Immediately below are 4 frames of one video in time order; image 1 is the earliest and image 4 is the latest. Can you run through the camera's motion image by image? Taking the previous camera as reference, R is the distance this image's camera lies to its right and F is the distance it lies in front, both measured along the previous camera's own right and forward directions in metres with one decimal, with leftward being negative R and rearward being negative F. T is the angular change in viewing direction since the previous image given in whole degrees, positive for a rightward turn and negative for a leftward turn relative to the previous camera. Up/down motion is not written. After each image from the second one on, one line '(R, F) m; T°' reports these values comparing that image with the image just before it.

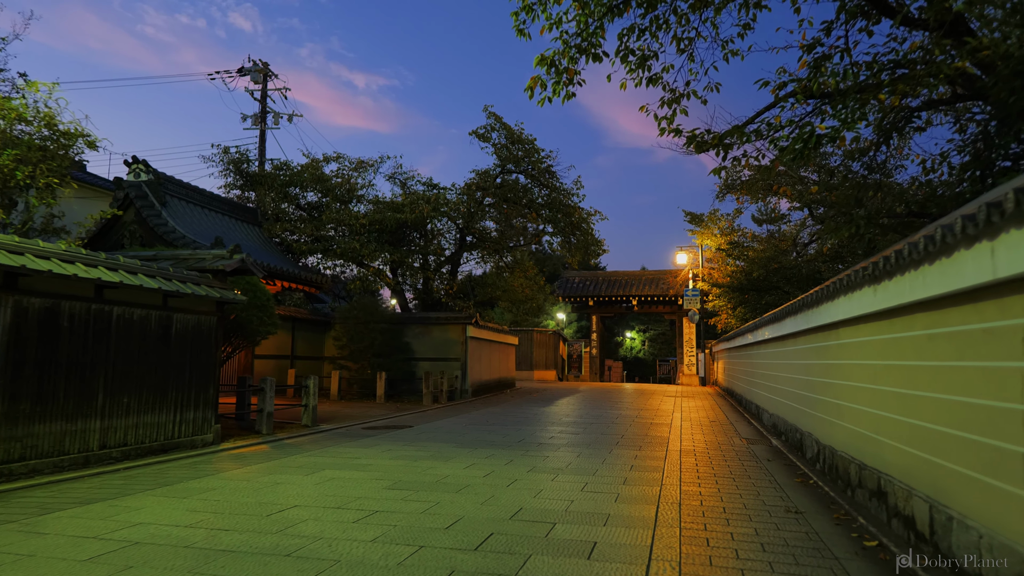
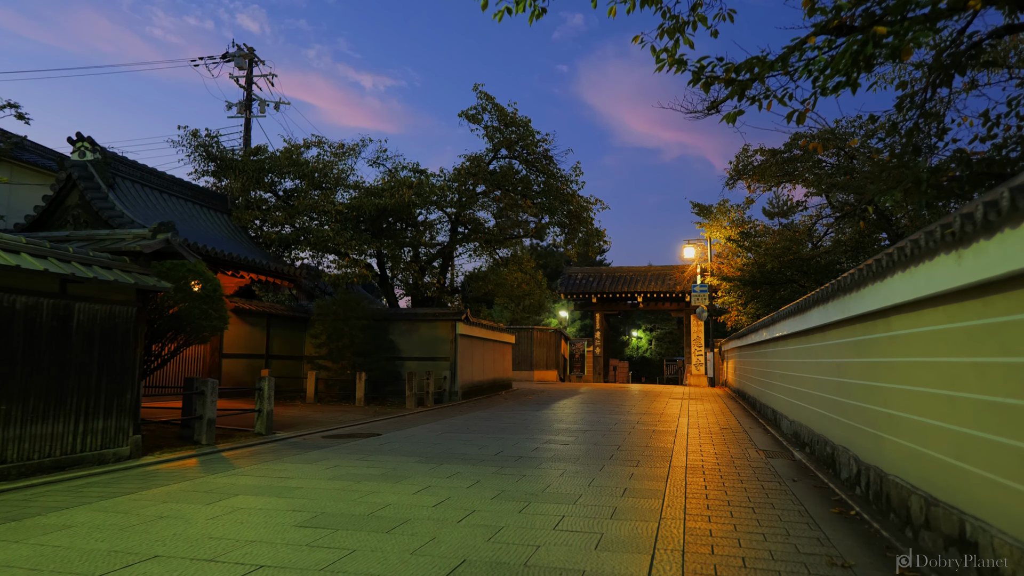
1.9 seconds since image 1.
(+0.4, +1.4) m; -1°
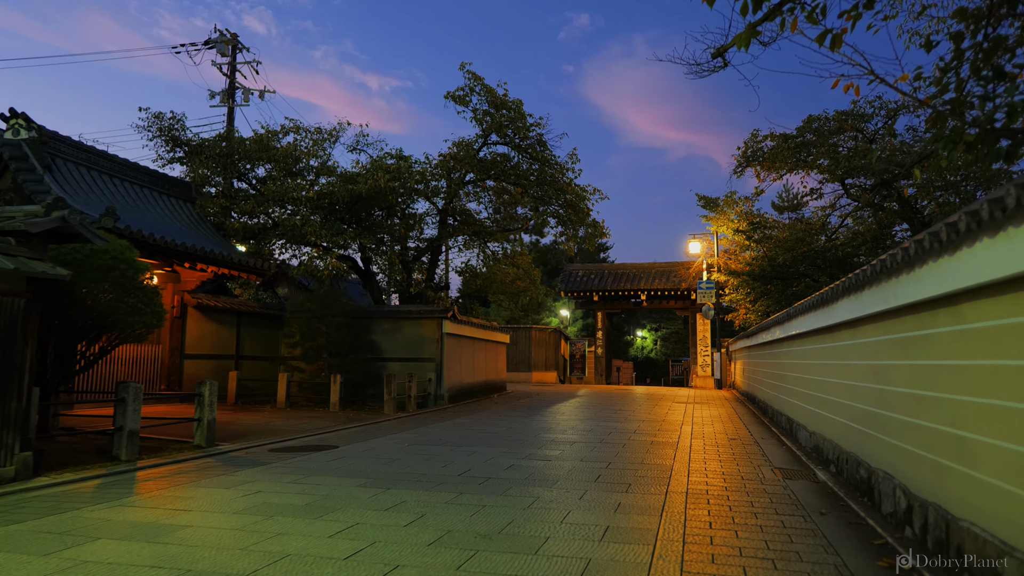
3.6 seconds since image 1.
(+0.4, +1.3) m; -1°
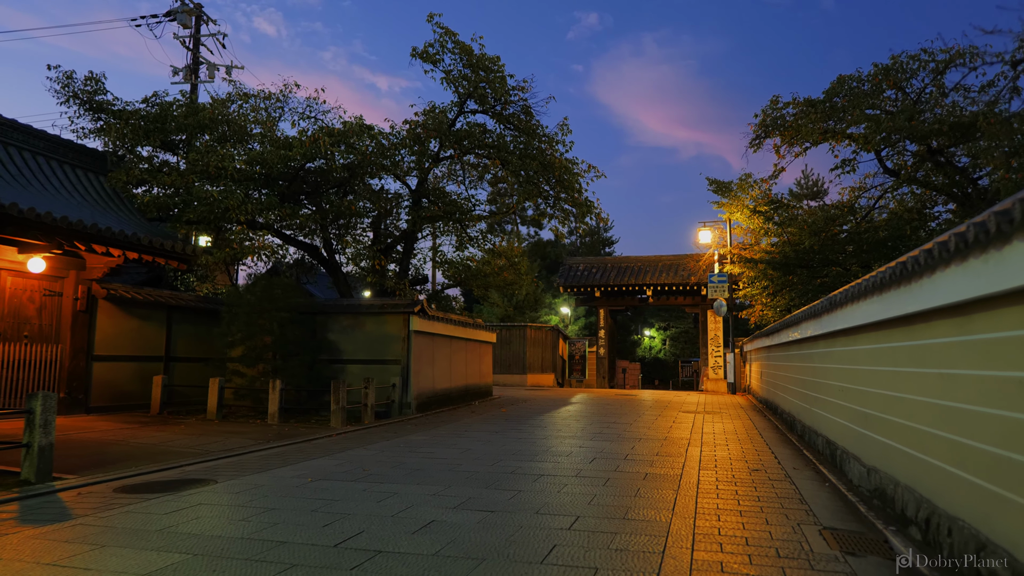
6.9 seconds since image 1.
(+0.7, +2.4) m; -1°
